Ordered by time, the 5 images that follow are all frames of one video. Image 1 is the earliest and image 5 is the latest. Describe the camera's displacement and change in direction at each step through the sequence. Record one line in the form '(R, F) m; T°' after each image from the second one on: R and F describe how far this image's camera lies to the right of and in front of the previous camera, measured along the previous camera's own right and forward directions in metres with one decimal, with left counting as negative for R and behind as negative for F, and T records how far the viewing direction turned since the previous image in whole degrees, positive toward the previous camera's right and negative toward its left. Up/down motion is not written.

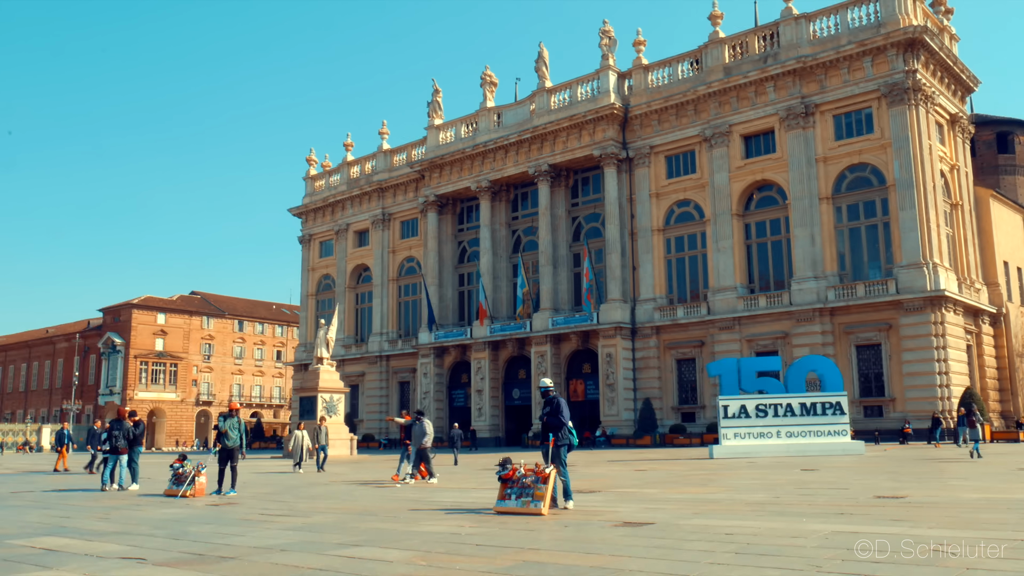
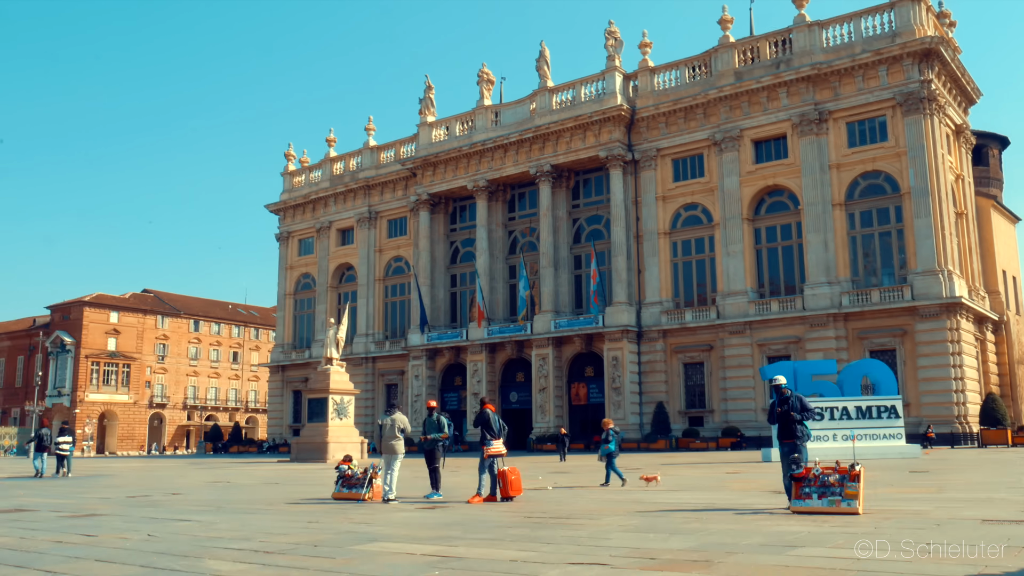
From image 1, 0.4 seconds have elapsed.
(-2.4, +0.6) m; +4°
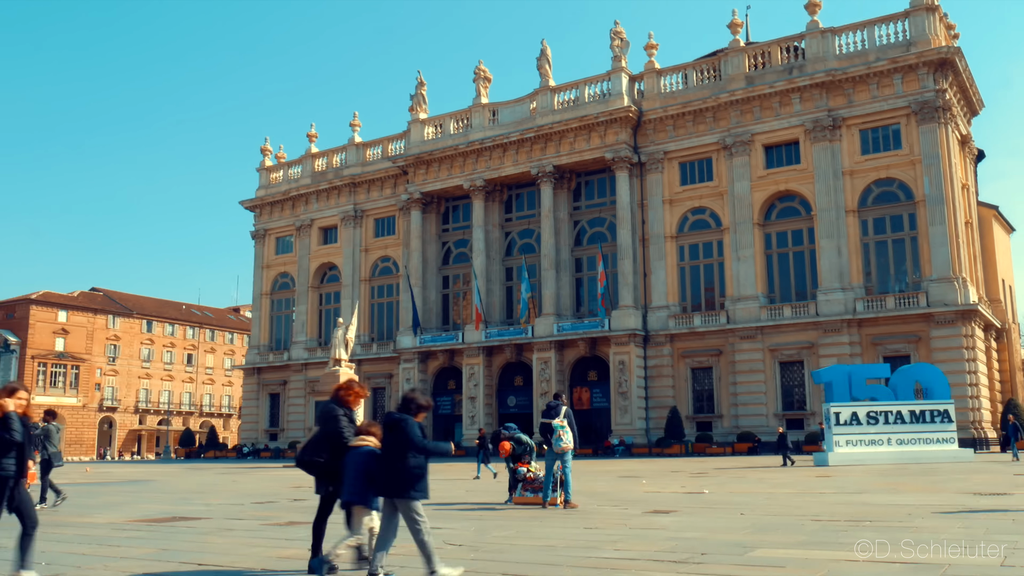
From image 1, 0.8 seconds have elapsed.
(-2.4, +0.8) m; +4°
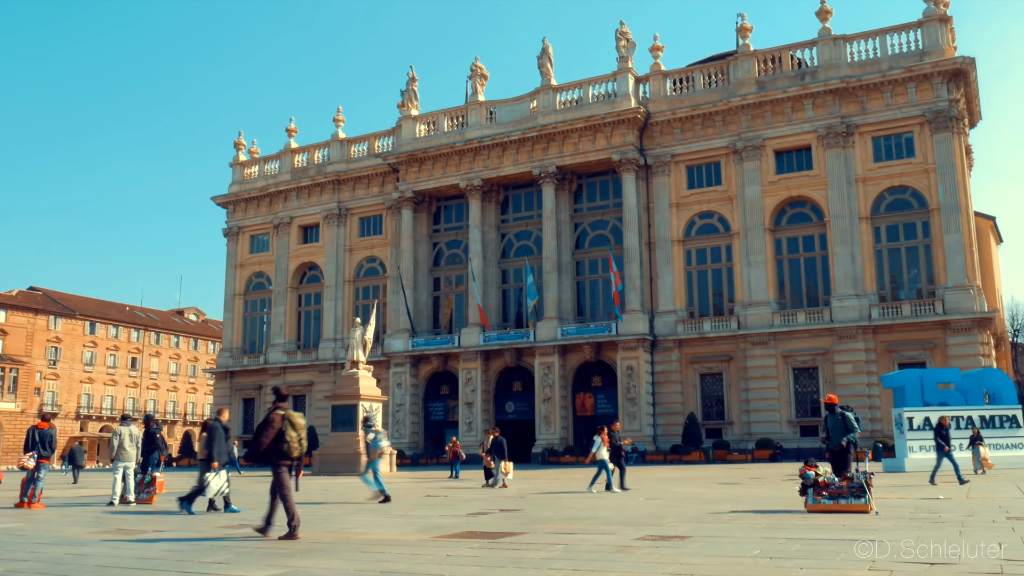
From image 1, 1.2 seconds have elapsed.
(-2.6, +1.0) m; +5°
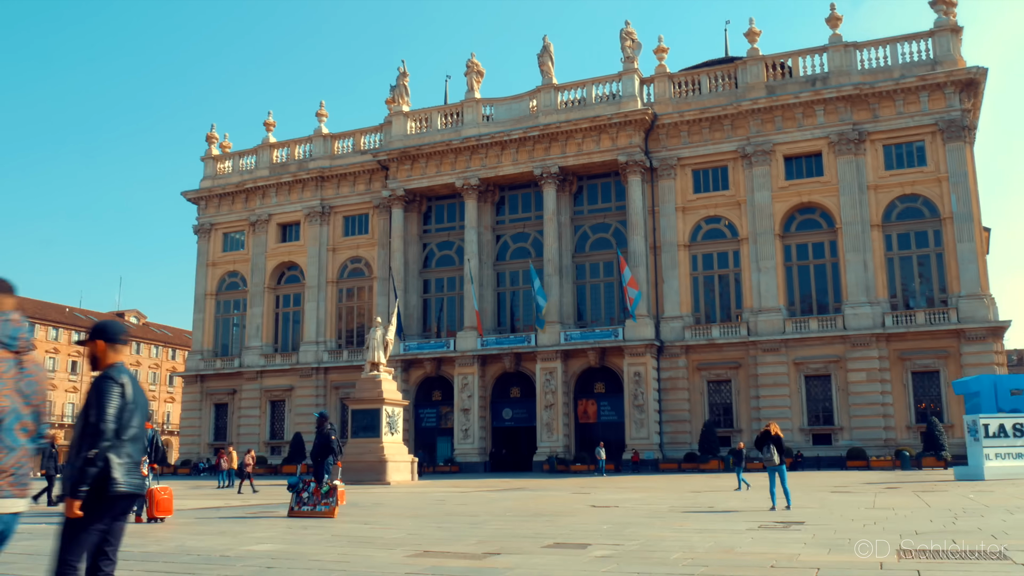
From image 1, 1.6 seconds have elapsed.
(-2.4, +1.1) m; +5°
